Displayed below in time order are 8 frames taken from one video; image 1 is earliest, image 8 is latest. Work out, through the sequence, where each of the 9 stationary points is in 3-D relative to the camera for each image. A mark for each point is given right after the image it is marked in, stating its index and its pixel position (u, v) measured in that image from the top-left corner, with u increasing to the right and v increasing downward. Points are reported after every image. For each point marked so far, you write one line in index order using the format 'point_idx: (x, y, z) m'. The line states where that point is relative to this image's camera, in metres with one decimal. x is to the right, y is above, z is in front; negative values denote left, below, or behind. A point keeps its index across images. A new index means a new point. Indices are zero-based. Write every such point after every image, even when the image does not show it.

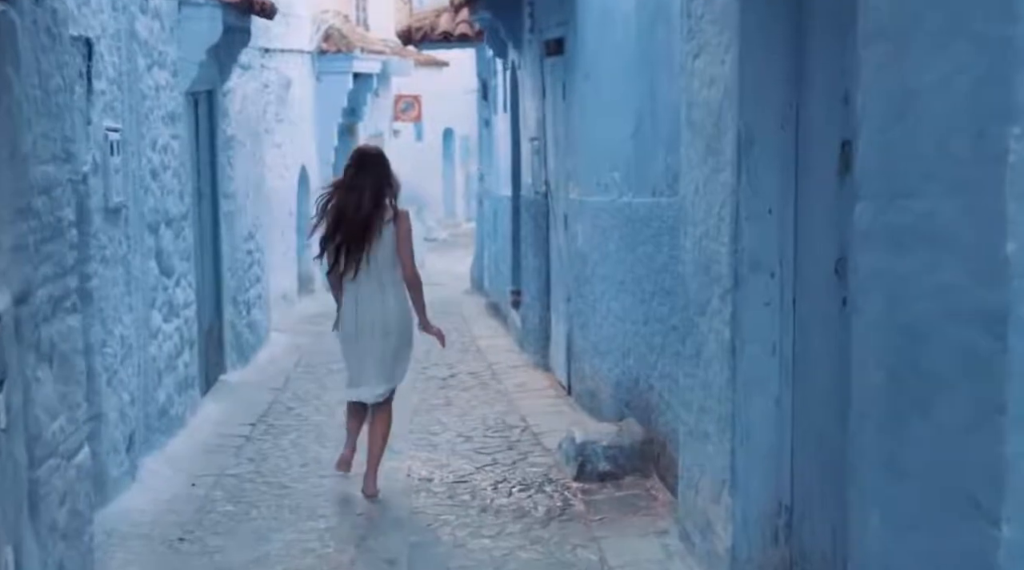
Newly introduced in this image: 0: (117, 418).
0: (-1.9, -0.6, +7.1) m
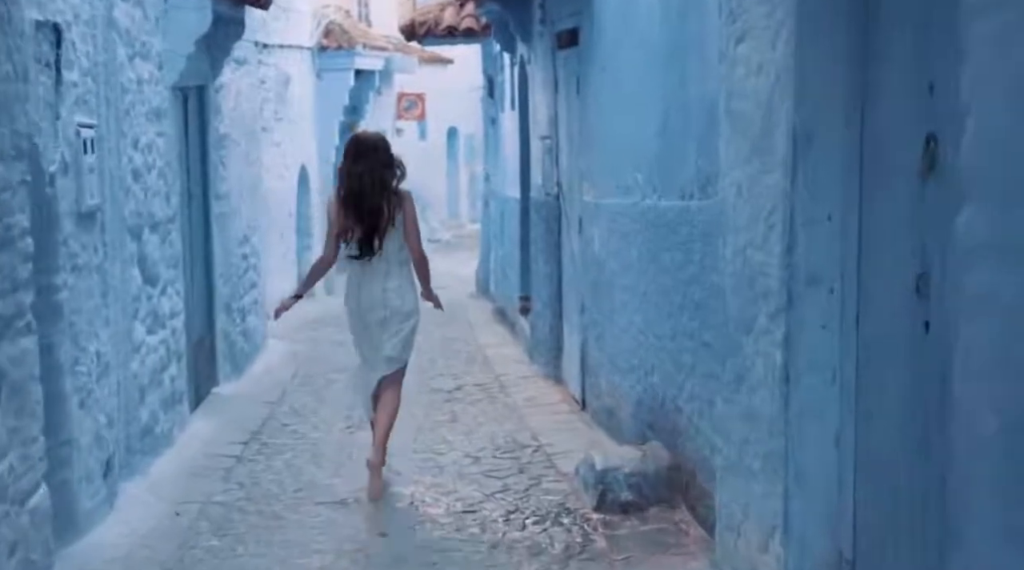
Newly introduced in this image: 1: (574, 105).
0: (-1.8, -0.7, +6.4) m
1: (+0.4, +1.1, +9.3) m
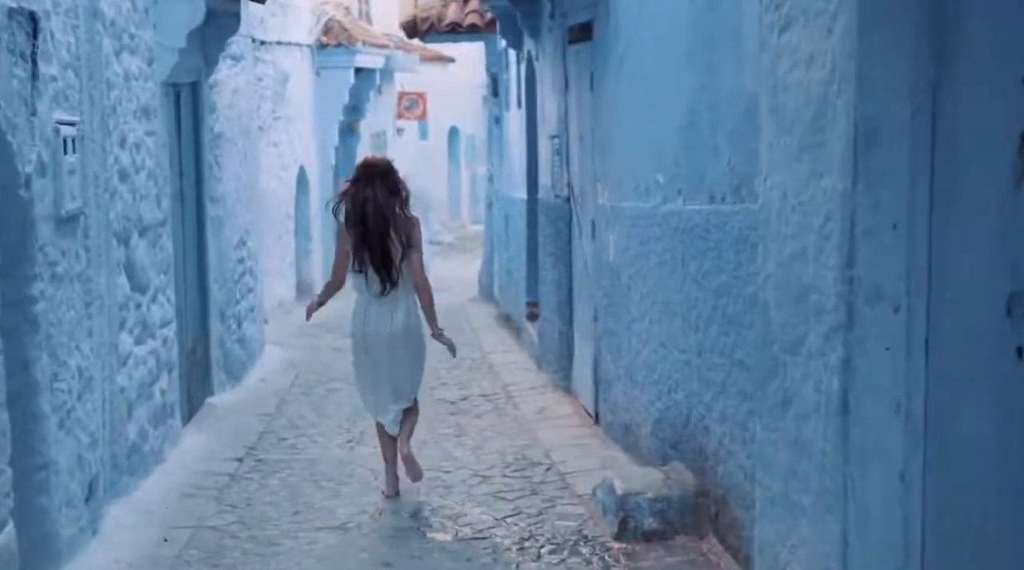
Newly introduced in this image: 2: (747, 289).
0: (-1.8, -0.7, +6.0) m
1: (+0.4, +1.1, +8.8) m
2: (+0.8, 0.0, +5.1) m
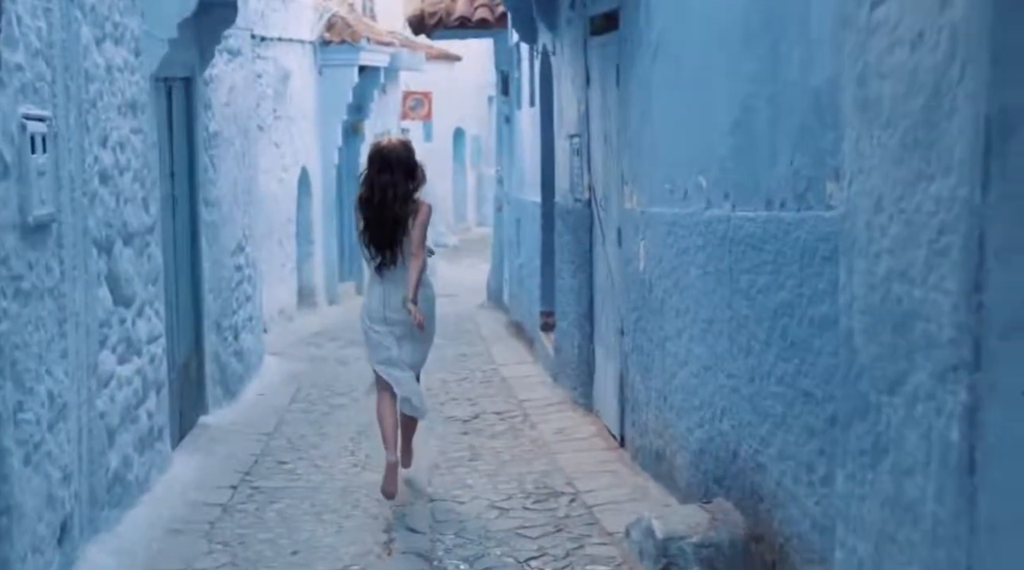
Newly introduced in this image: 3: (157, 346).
0: (-1.7, -0.8, +5.3) m
1: (+0.5, +1.0, +8.1) m
2: (+0.9, -0.1, +4.4) m
3: (-1.8, -0.3, +7.7) m
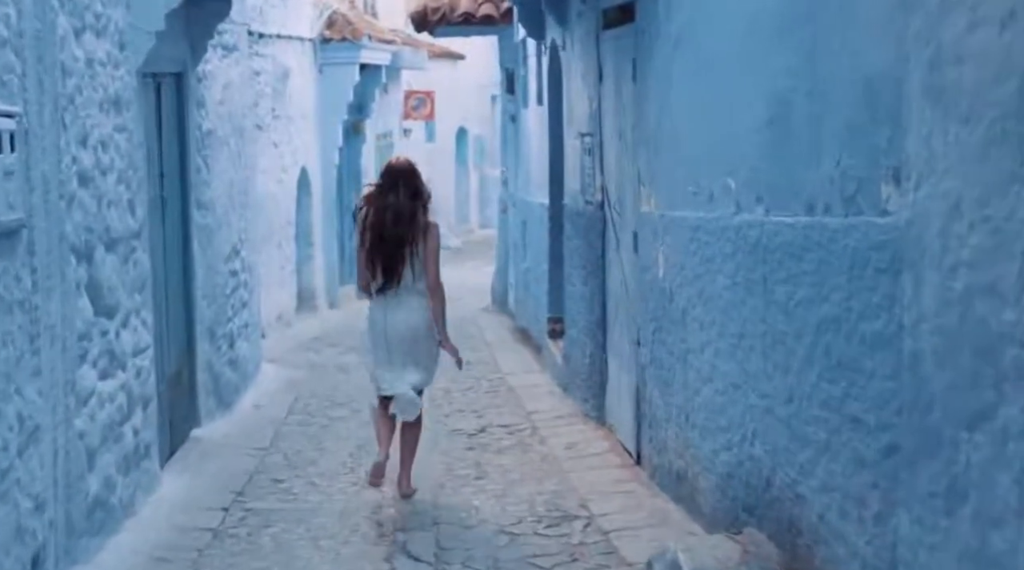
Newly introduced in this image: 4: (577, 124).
0: (-1.6, -0.8, +4.8) m
1: (+0.6, +1.0, +7.7) m
2: (+0.9, -0.1, +4.0) m
3: (-1.8, -0.4, +7.2) m
4: (+0.4, +1.0, +9.6) m
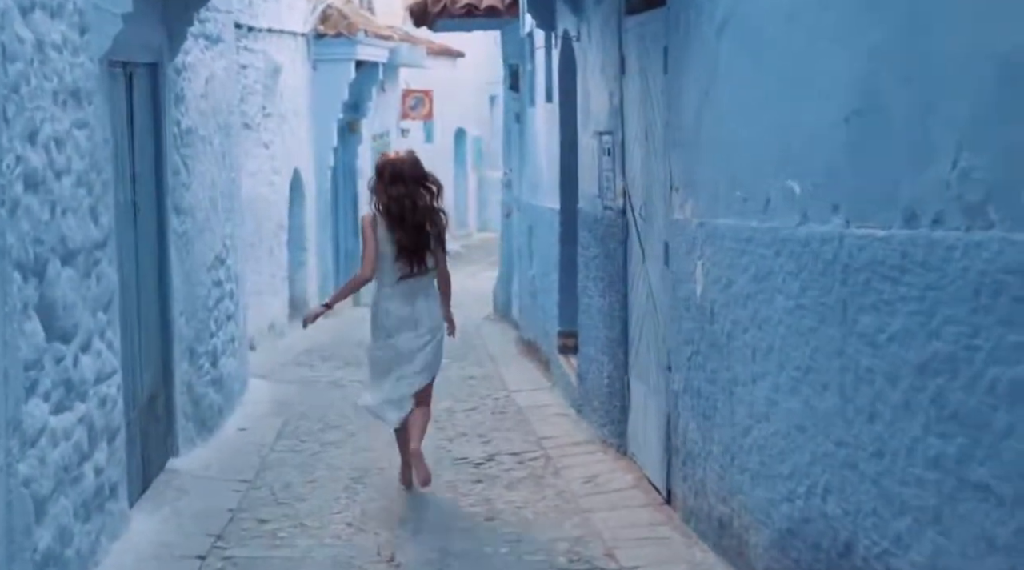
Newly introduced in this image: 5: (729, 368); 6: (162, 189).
0: (-1.5, -0.9, +3.9) m
1: (+0.6, +0.9, +6.8) m
2: (+1.0, -0.2, +3.1) m
3: (-1.7, -0.4, +6.3) m
4: (+0.5, +0.9, +8.7) m
5: (+0.8, -0.3, +5.5) m
6: (-1.9, +0.5, +7.9) m
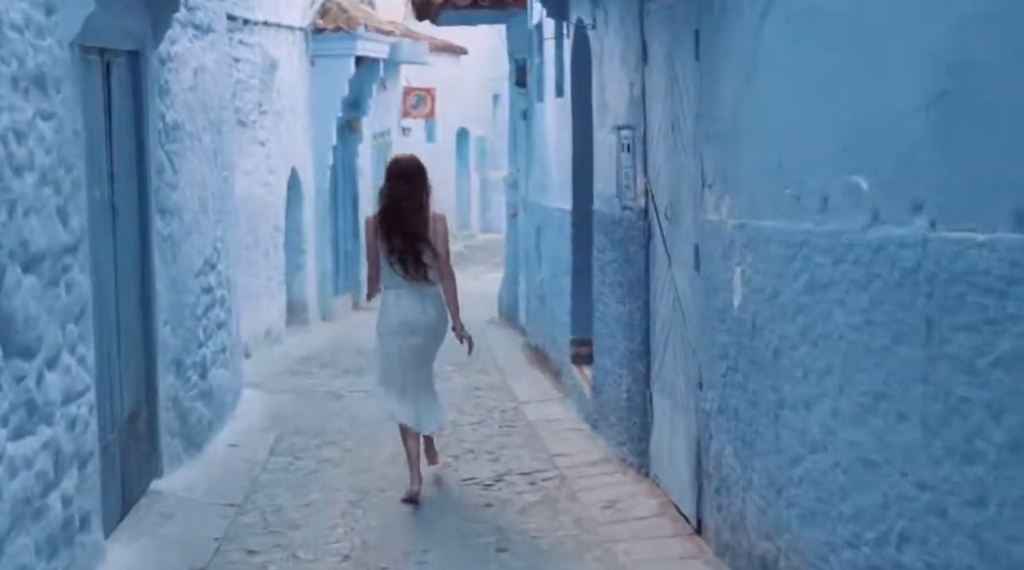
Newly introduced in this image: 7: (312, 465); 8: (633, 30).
0: (-1.5, -0.9, +3.3) m
1: (+0.7, +0.9, +6.2) m
2: (+1.1, -0.2, +2.5) m
3: (-1.6, -0.5, +5.7) m
4: (+0.5, +0.9, +8.1) m
5: (+0.9, -0.3, +4.8) m
6: (-1.8, +0.5, +7.3) m
7: (-1.1, -1.0, +8.3) m
8: (+0.6, +1.2, +7.3) m
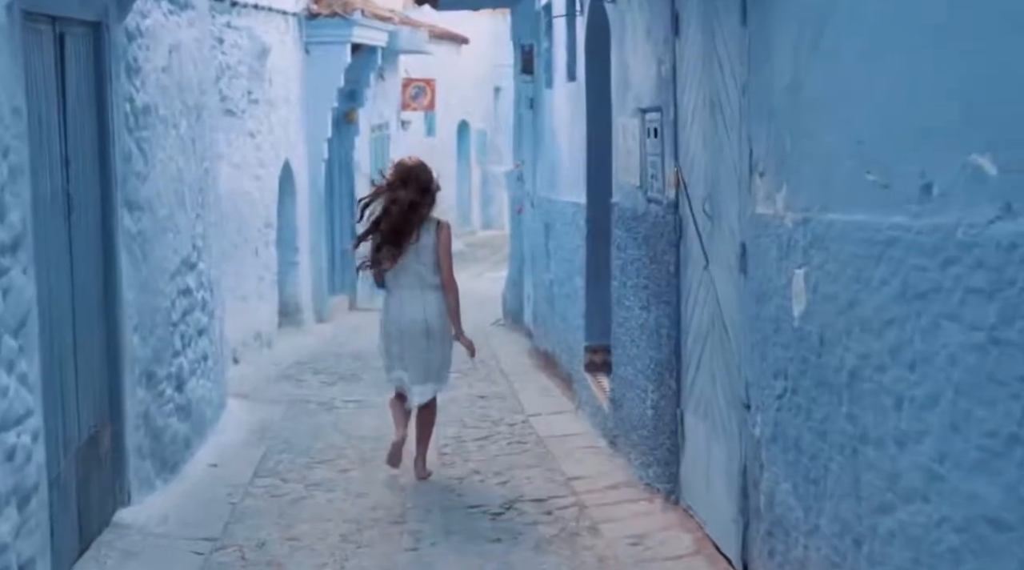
0: (-1.4, -0.9, +2.5) m
1: (+0.8, +0.9, +5.3) m
2: (+1.1, -0.2, +1.6) m
3: (-1.6, -0.5, +4.9) m
4: (+0.6, +0.9, +7.2) m
5: (+0.9, -0.4, +4.0) m
6: (-1.7, +0.5, +6.5) m
7: (-1.1, -1.0, +7.4) m
8: (+0.6, +1.2, +6.4) m
